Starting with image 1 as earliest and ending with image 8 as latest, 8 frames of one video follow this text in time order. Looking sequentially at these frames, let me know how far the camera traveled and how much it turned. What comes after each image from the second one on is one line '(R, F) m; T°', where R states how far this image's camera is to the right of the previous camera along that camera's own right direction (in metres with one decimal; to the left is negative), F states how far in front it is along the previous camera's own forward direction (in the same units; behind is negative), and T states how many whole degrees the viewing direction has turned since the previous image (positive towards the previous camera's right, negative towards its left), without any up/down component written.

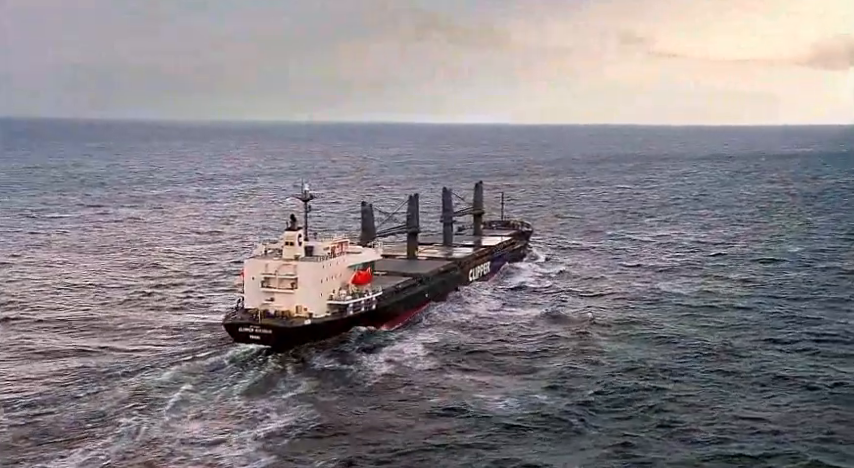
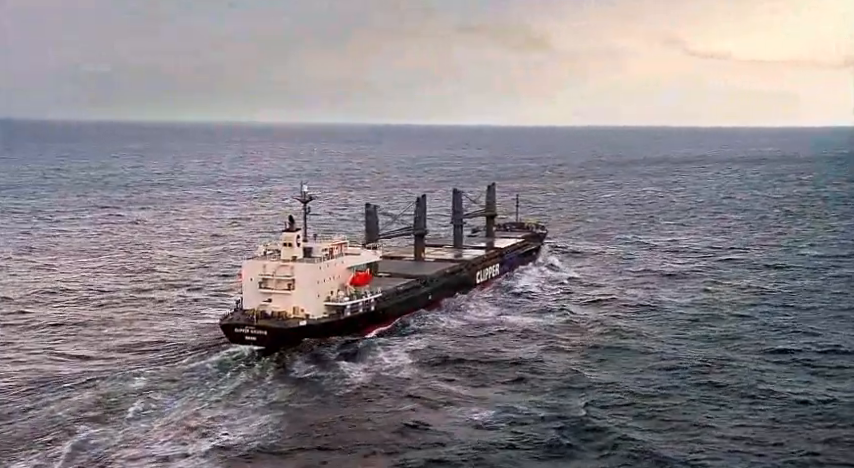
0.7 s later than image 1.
(+1.7, +1.5) m; -1°
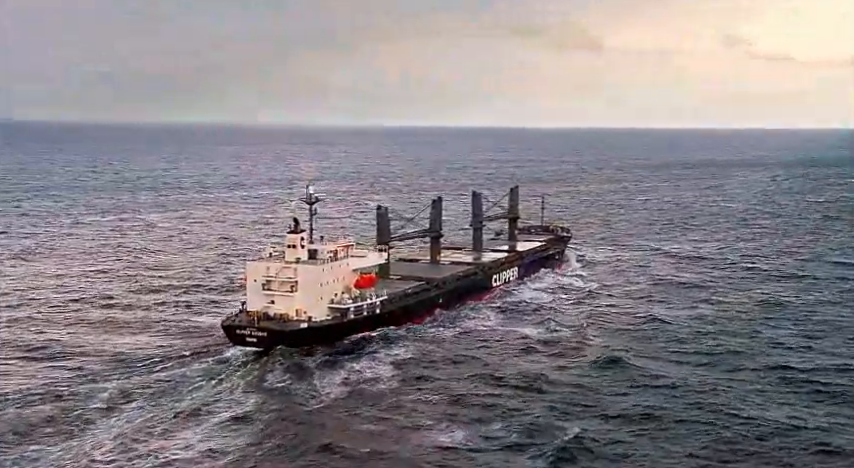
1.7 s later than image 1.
(+2.3, +2.5) m; -2°
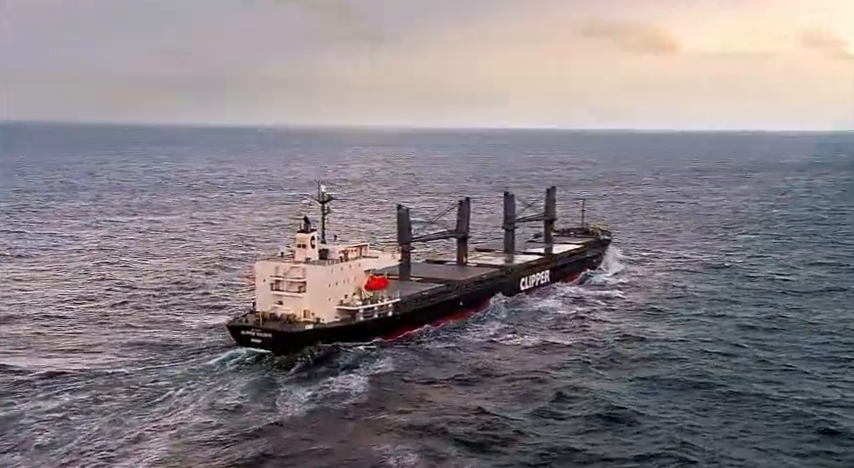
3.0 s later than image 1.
(+2.7, +4.5) m; -2°
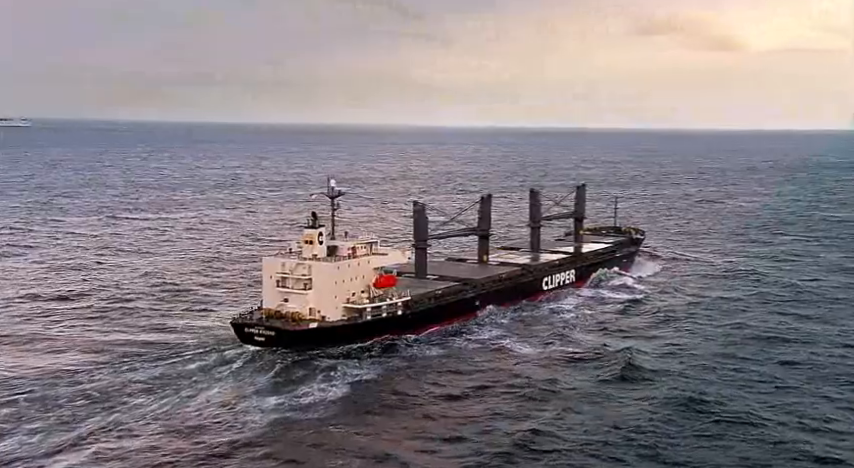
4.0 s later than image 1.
(+2.2, +3.4) m; -2°
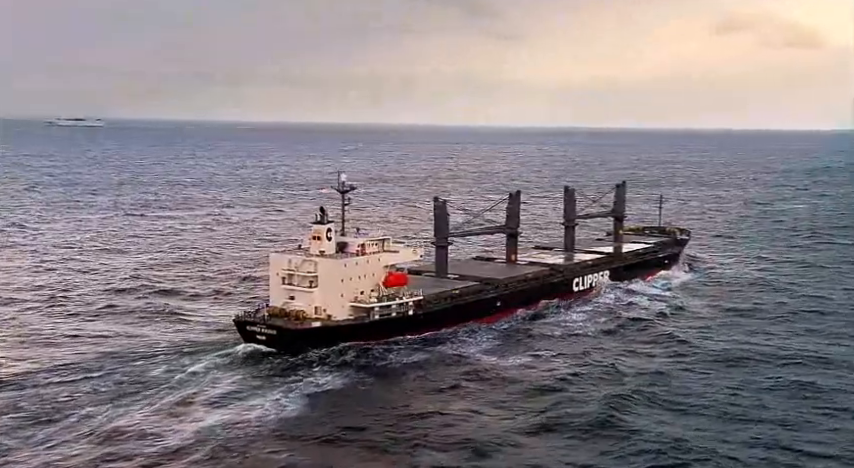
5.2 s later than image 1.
(+3.1, +4.3) m; -3°
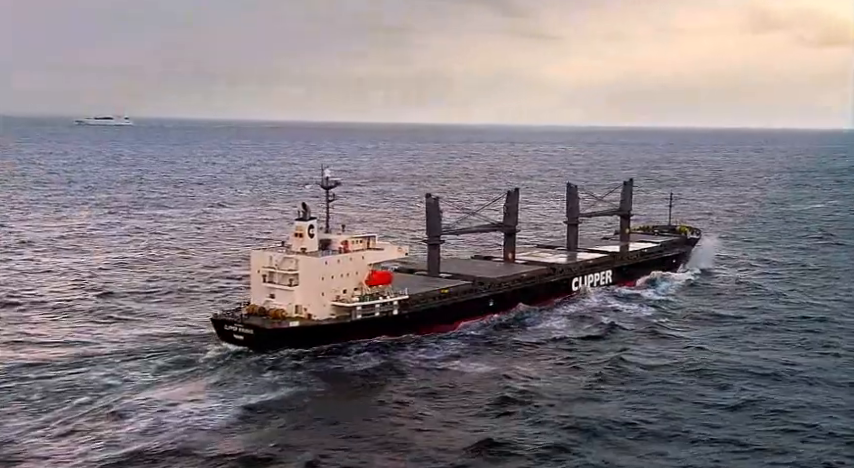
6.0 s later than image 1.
(+2.4, +2.9) m; -1°
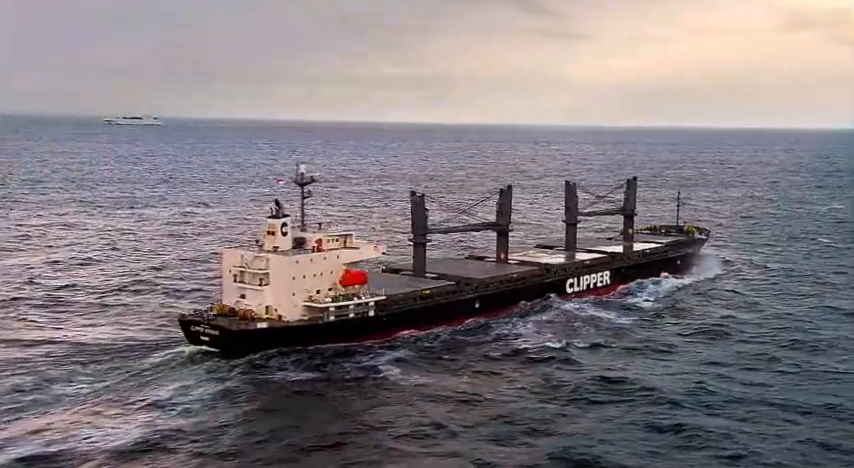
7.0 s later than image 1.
(+2.8, +3.4) m; 0°
